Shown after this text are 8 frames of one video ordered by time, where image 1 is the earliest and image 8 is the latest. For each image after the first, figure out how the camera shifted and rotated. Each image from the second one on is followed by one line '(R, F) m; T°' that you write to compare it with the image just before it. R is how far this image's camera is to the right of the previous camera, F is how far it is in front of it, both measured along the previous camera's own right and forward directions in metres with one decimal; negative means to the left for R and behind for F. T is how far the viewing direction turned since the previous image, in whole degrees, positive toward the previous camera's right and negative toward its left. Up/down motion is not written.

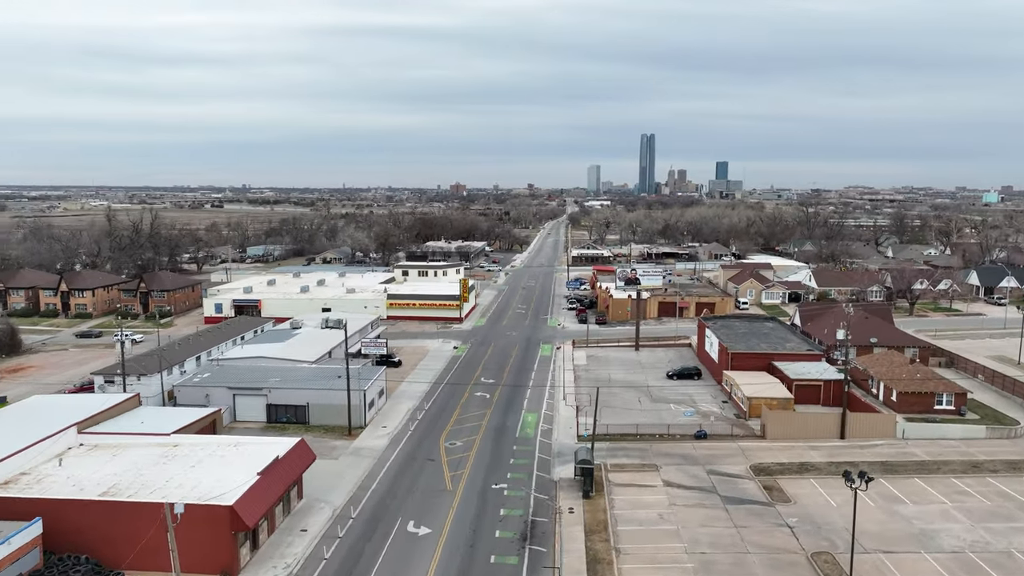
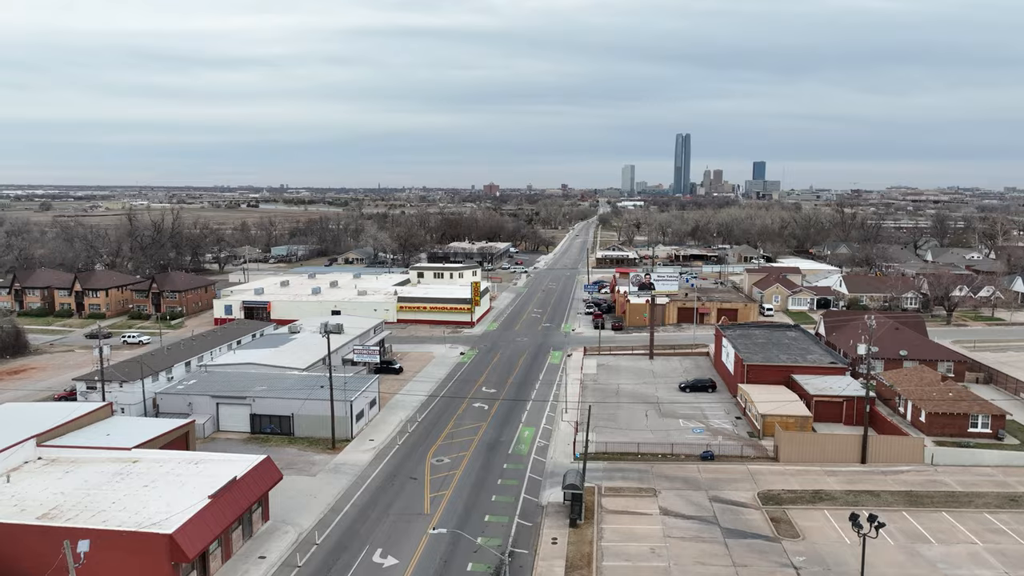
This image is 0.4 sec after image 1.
(+1.6, +1.9) m; -3°
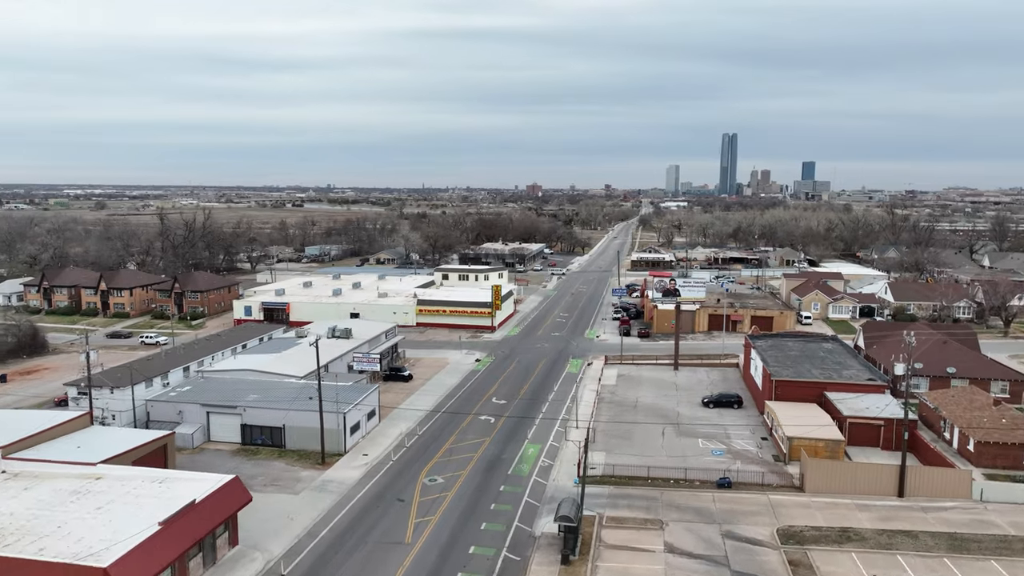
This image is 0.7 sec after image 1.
(+1.5, +2.1) m; -3°
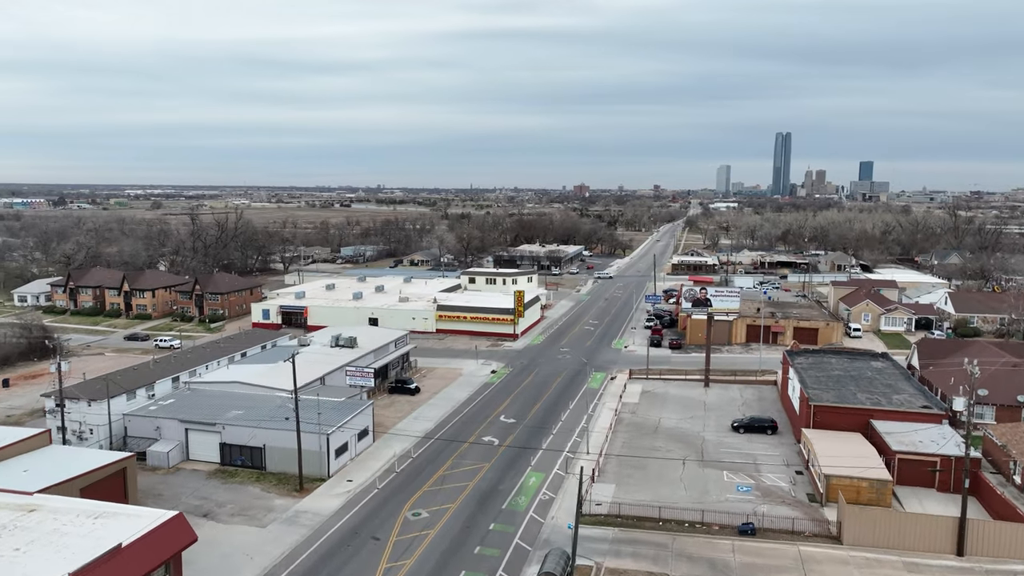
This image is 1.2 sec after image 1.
(+1.7, +2.9) m; -4°
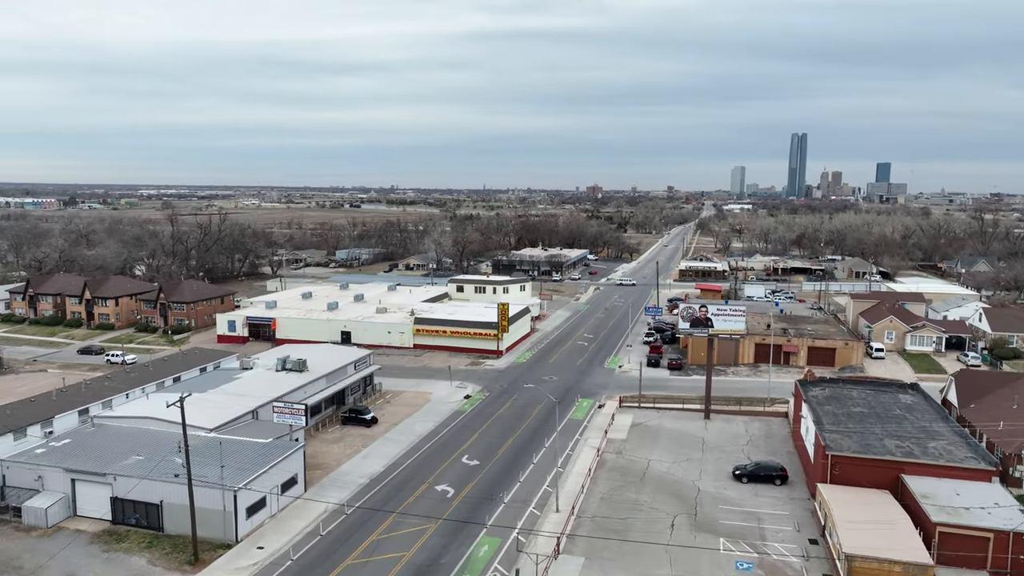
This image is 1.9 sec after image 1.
(+1.9, +4.7) m; -1°
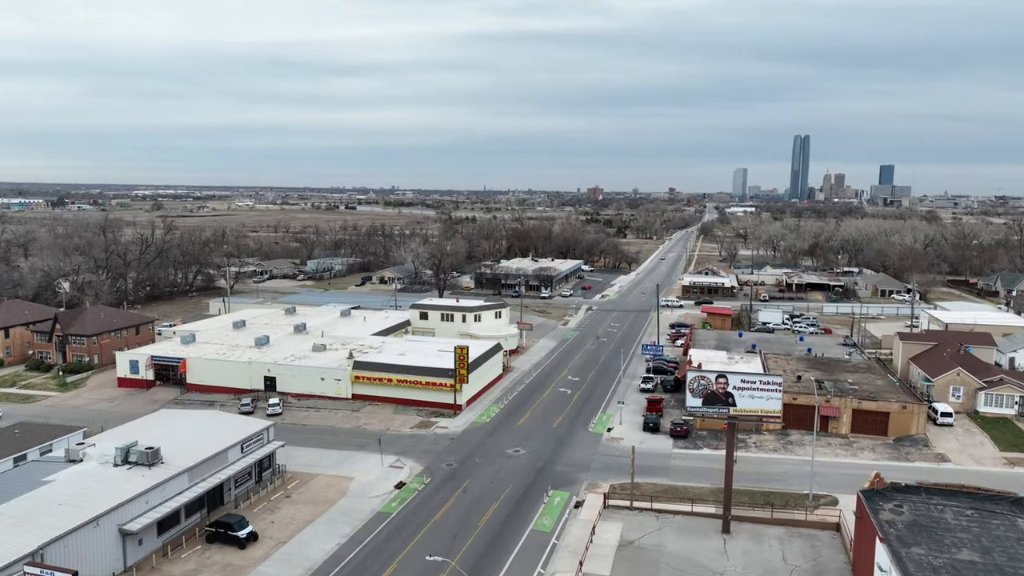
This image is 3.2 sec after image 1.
(+2.0, +9.6) m; 0°
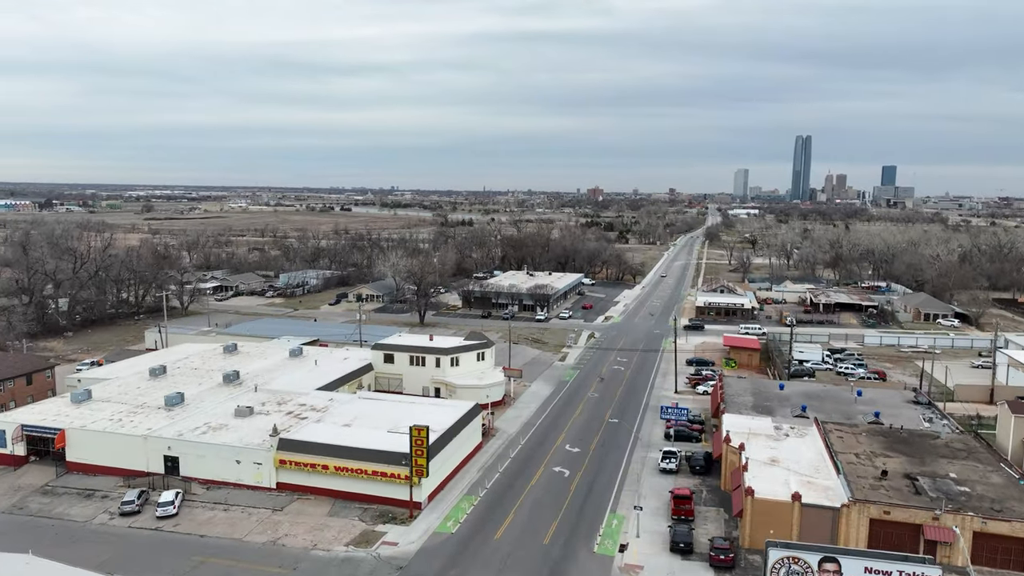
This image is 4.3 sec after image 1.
(+0.9, +9.7) m; 0°
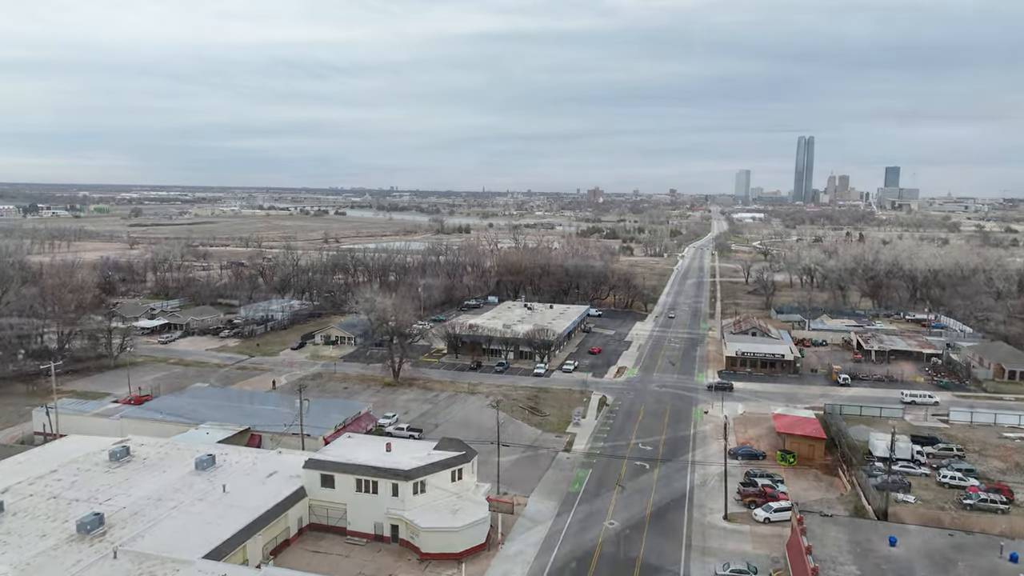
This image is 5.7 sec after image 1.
(+0.5, +12.3) m; 0°
